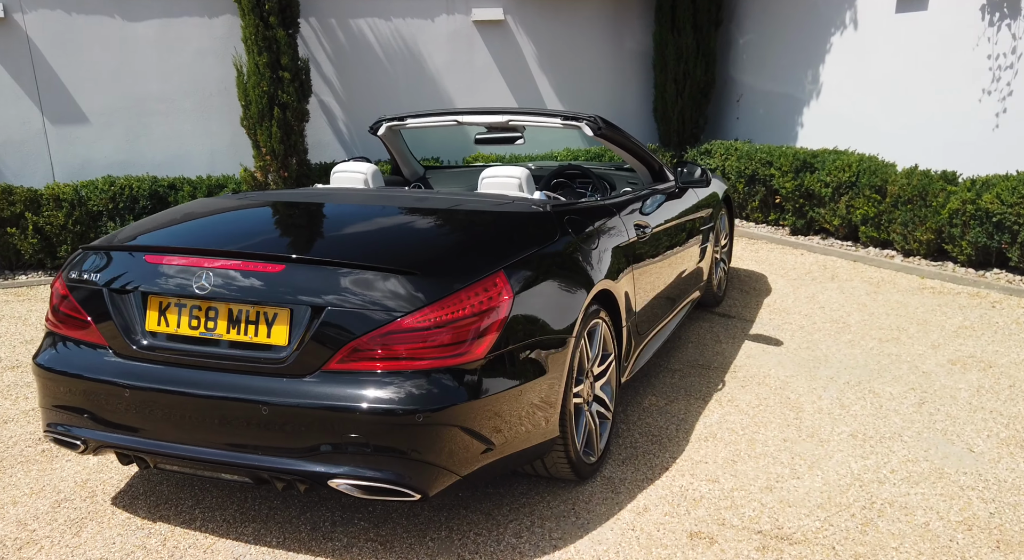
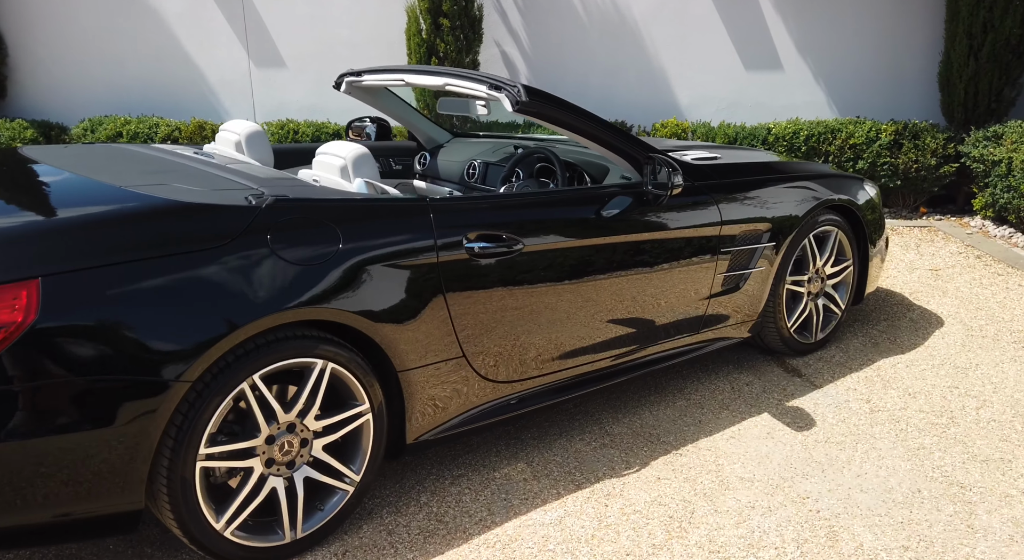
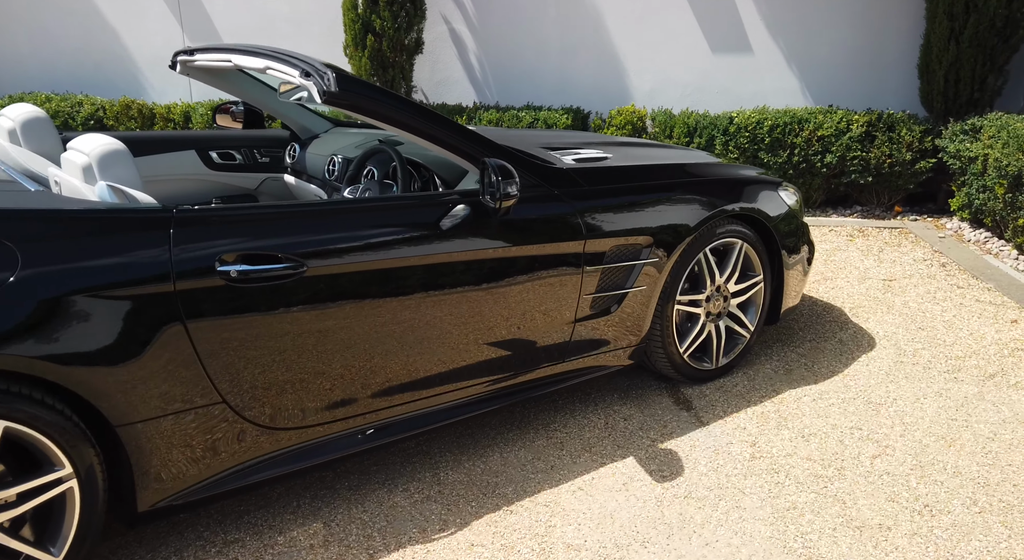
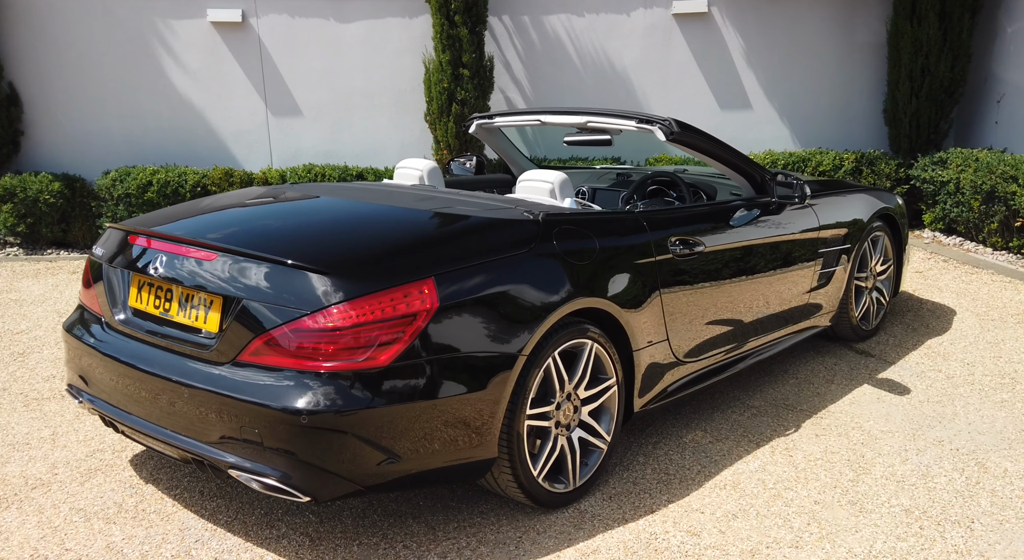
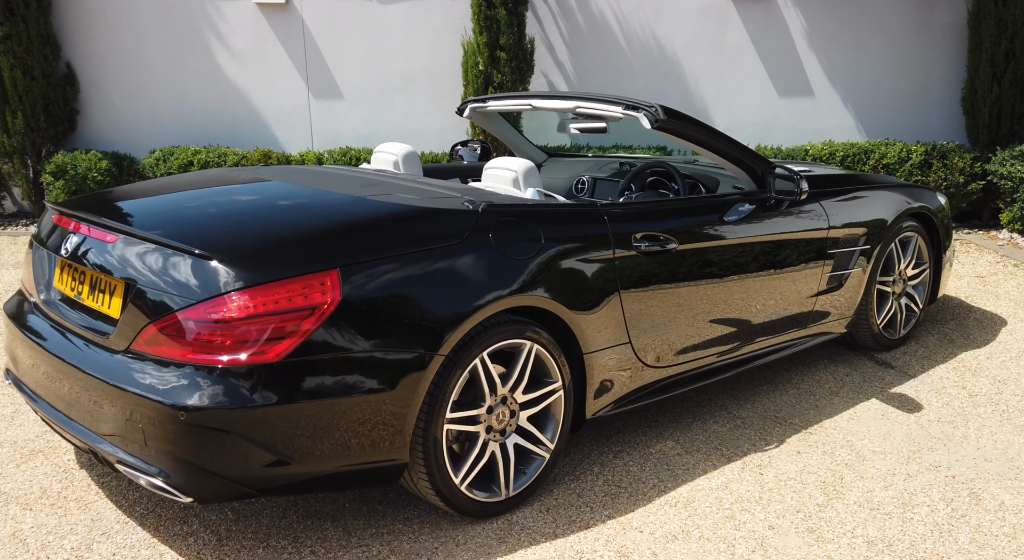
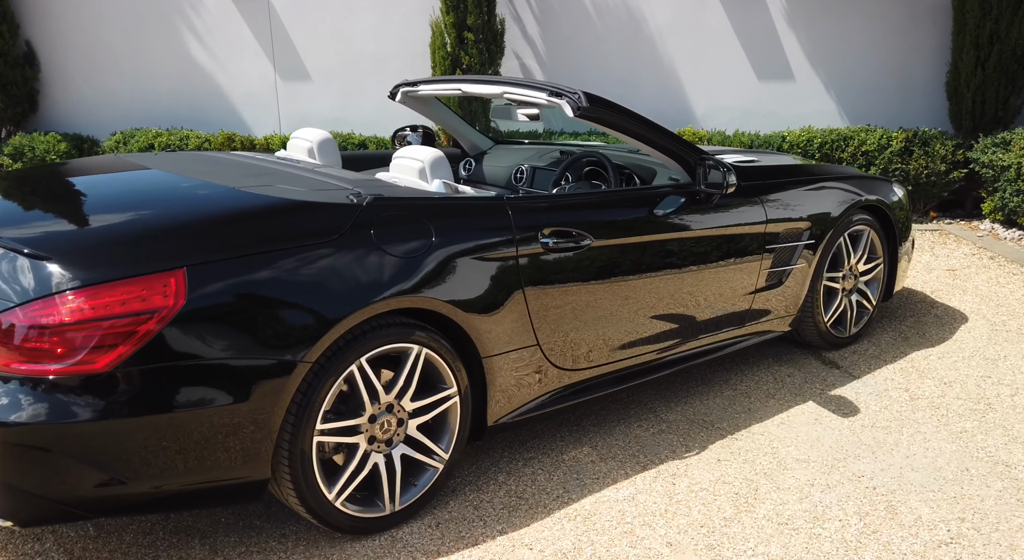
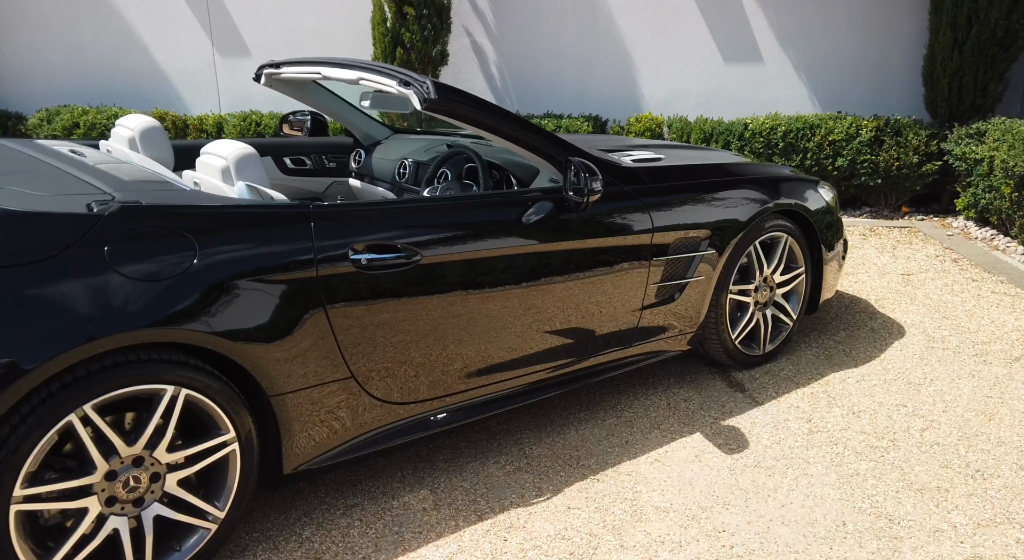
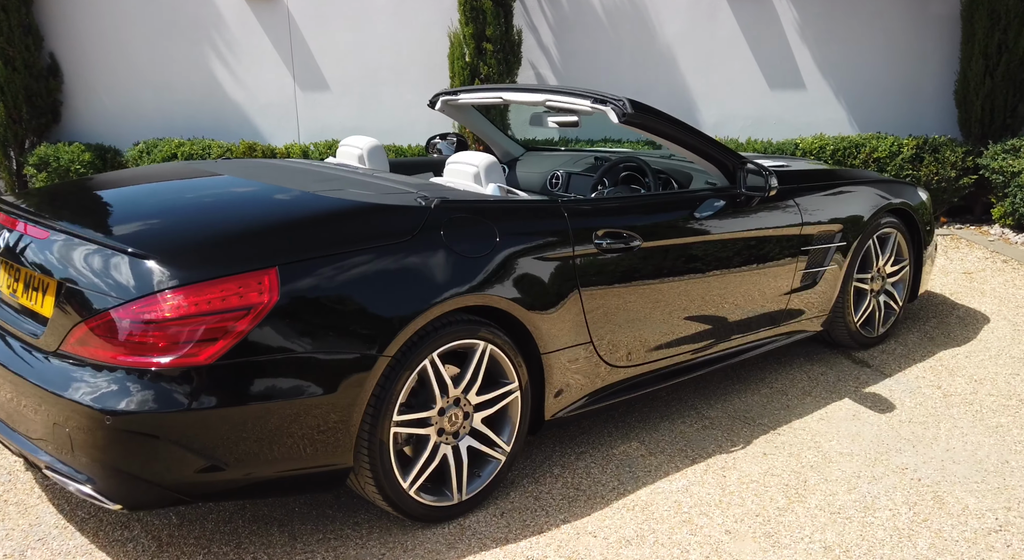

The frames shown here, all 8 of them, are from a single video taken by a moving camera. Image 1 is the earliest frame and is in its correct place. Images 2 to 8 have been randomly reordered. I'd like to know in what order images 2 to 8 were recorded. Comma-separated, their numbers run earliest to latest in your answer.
4, 5, 8, 6, 2, 7, 3
